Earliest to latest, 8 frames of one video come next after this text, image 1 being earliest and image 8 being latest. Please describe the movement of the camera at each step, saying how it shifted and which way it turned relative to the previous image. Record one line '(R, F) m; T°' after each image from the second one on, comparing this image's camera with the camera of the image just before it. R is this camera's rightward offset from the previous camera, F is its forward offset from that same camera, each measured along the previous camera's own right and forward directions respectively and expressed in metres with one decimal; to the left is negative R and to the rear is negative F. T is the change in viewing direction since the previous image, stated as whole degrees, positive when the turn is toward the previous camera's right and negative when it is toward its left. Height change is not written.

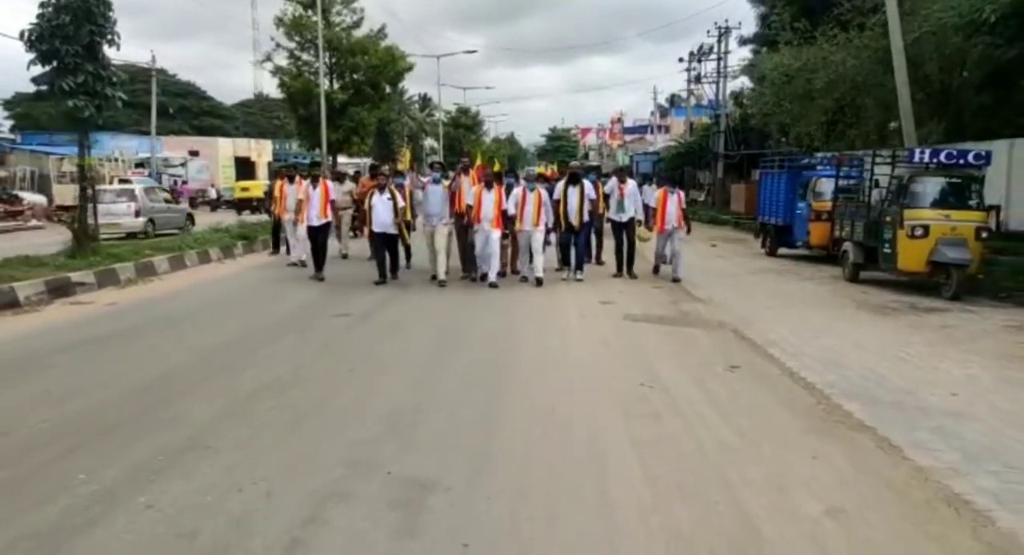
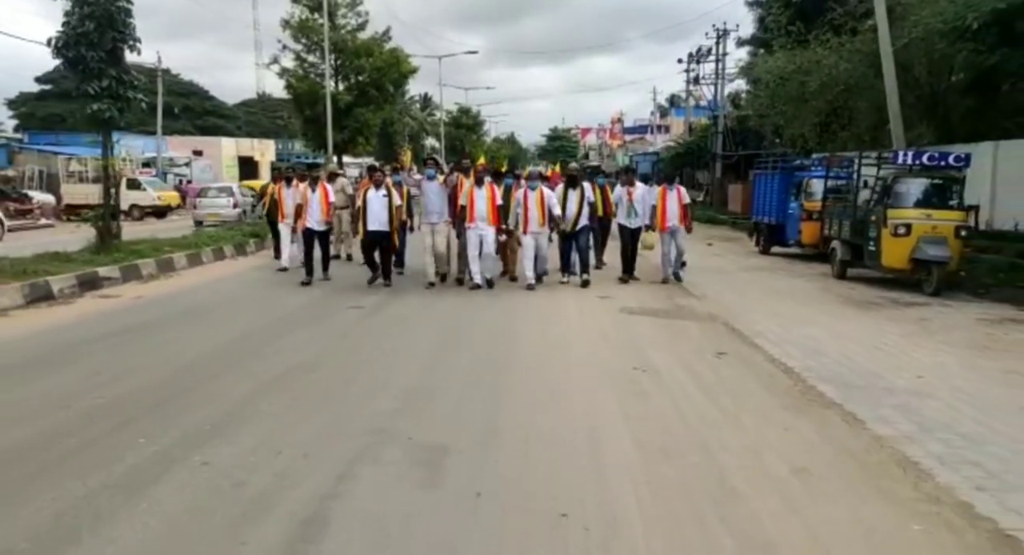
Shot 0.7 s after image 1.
(0.0, -0.6) m; 0°
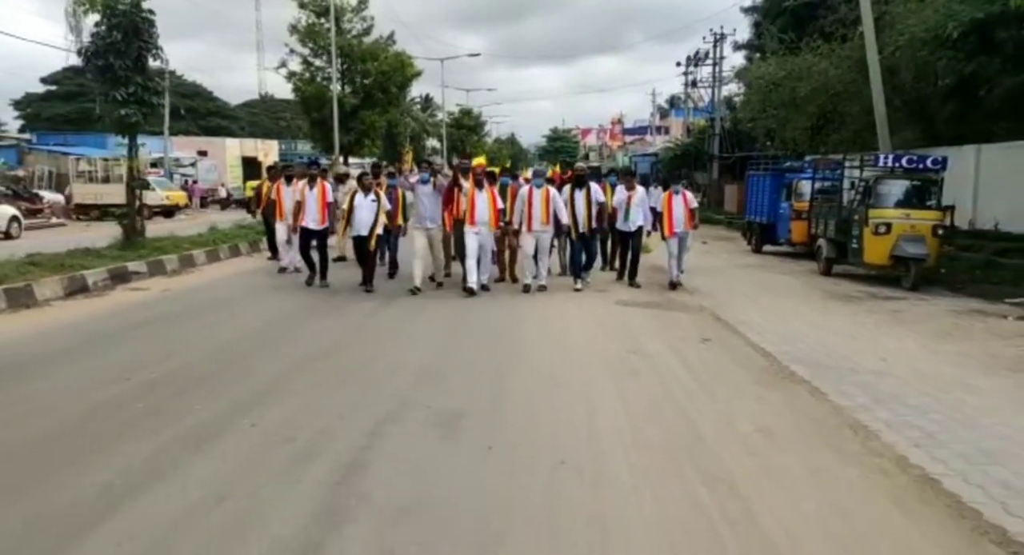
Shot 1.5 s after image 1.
(0.0, -0.8) m; 0°
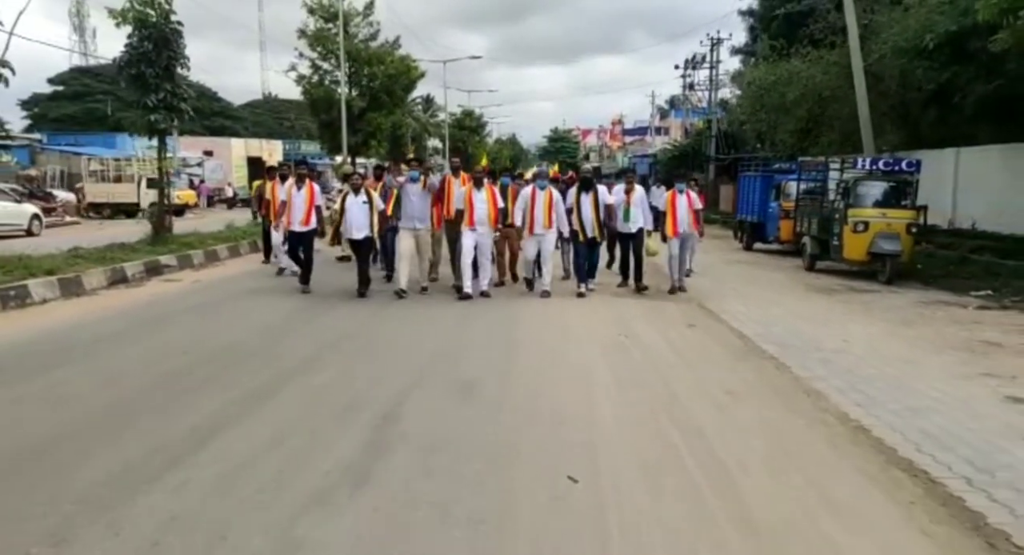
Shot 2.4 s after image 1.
(-0.1, -1.0) m; 0°
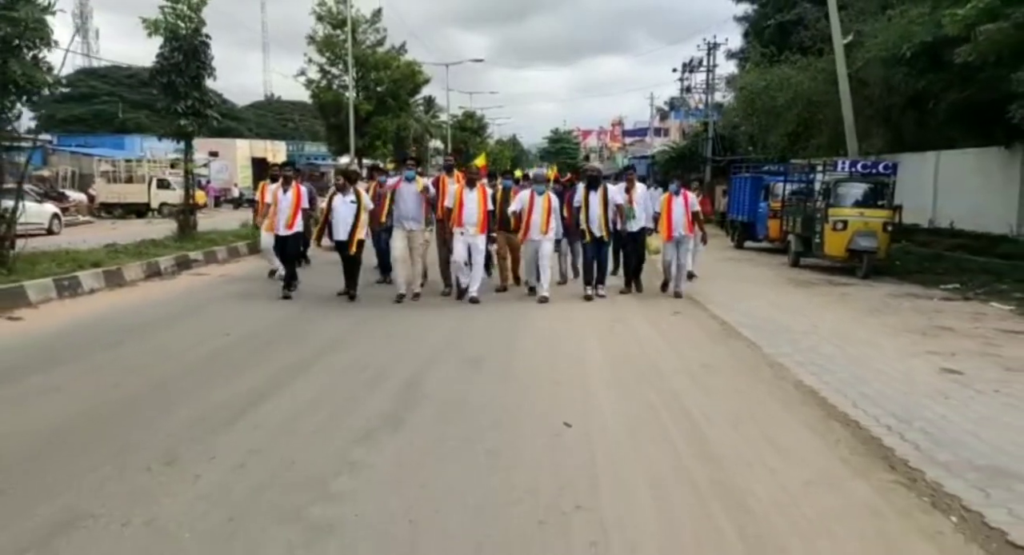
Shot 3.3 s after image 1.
(0.0, -1.0) m; 0°
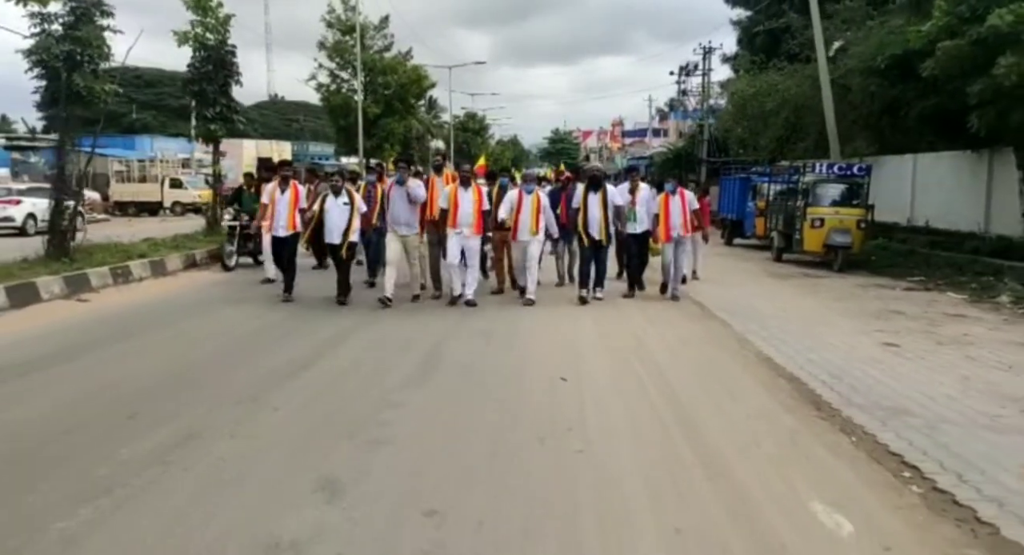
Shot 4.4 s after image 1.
(-0.1, -1.3) m; 0°
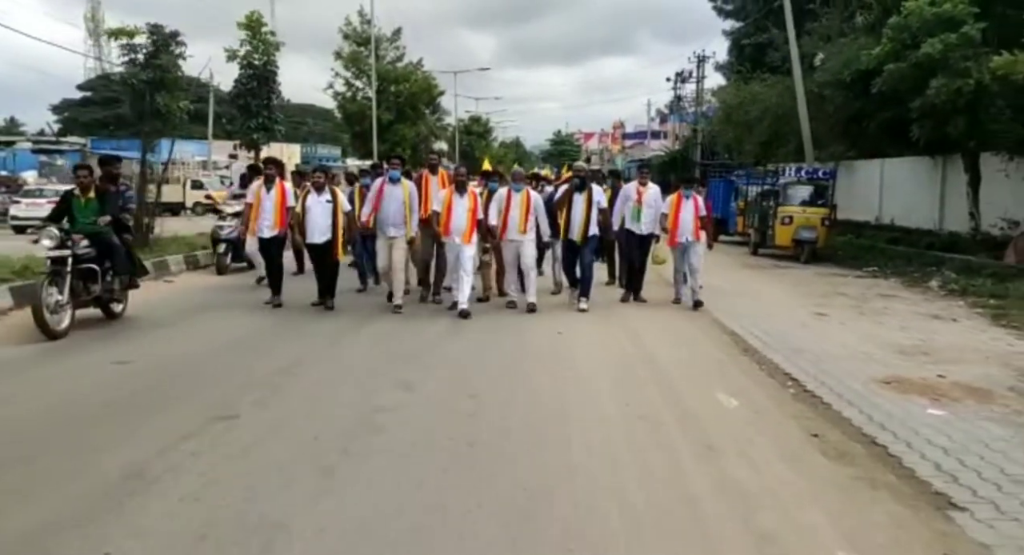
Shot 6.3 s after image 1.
(-0.1, -2.3) m; 0°
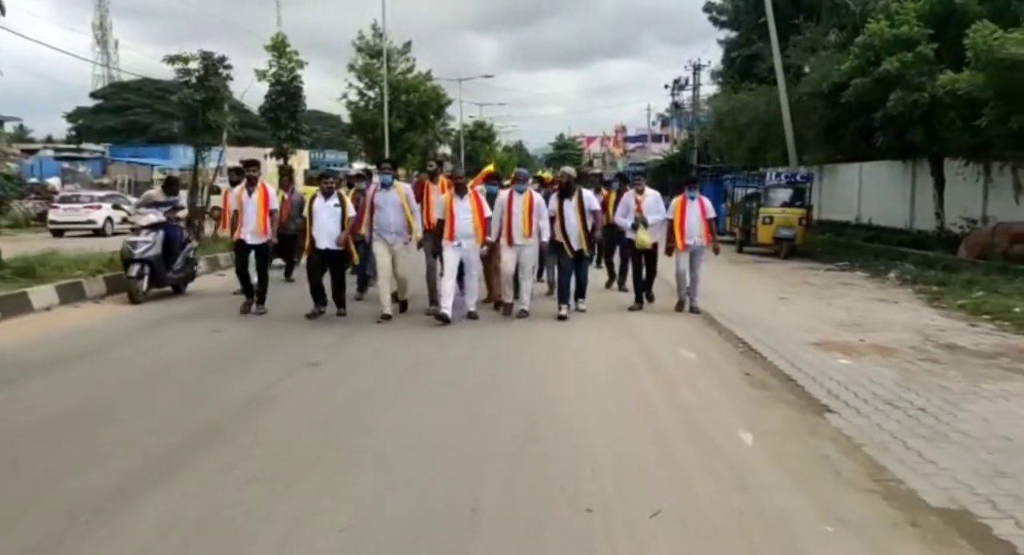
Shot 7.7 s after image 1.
(-0.1, -1.9) m; 0°
